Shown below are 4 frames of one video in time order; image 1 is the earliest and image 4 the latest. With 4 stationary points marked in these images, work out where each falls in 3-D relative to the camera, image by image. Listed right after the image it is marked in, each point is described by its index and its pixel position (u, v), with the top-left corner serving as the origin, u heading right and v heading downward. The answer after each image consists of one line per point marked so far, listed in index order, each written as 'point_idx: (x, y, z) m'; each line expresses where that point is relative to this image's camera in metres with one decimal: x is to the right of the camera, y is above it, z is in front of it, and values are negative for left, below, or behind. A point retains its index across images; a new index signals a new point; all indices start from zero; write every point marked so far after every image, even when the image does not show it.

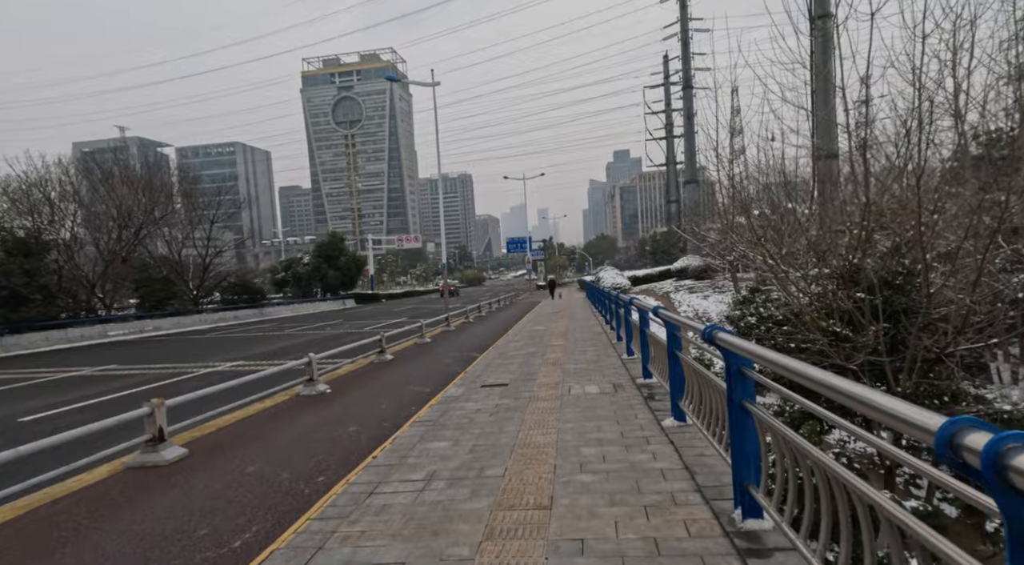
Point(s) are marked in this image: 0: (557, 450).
0: (+0.3, -1.1, +4.1) m
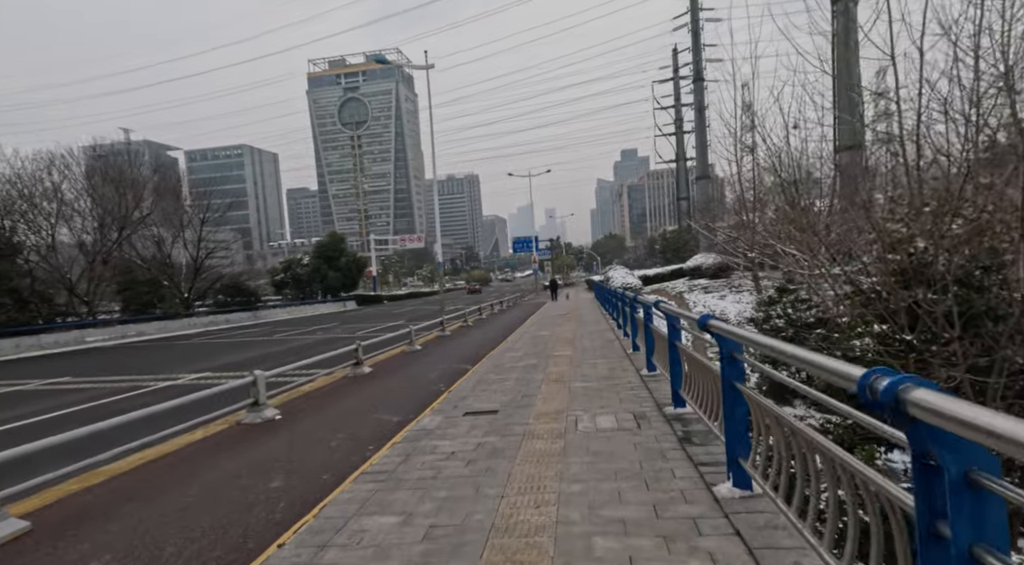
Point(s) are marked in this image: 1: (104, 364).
0: (+0.2, -1.1, +2.7) m
1: (-10.1, -2.0, +15.1) m
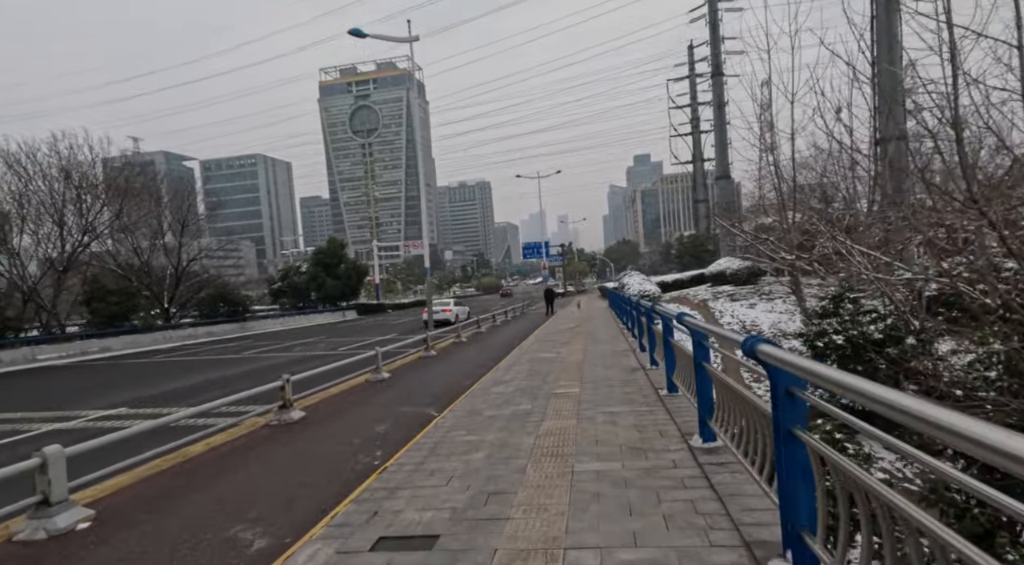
0: (-0.1, -1.2, +0.1) m
1: (-10.1, -2.3, +12.8) m
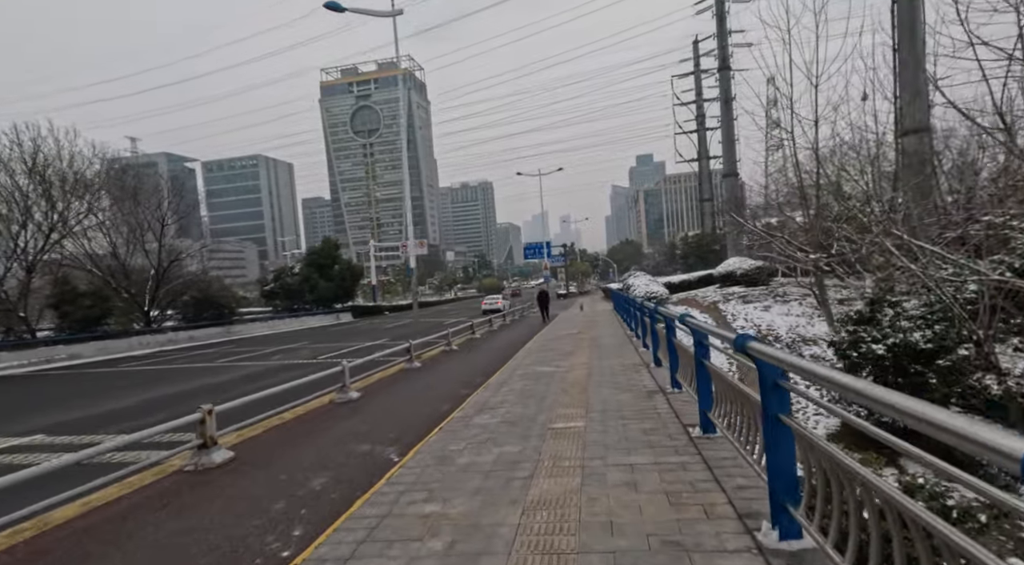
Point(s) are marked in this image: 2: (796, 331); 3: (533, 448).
0: (-0.2, -1.2, -1.3) m
1: (-10.2, -2.3, +11.4) m
2: (+8.1, -1.3, +17.4) m
3: (+0.2, -1.2, +4.6) m
